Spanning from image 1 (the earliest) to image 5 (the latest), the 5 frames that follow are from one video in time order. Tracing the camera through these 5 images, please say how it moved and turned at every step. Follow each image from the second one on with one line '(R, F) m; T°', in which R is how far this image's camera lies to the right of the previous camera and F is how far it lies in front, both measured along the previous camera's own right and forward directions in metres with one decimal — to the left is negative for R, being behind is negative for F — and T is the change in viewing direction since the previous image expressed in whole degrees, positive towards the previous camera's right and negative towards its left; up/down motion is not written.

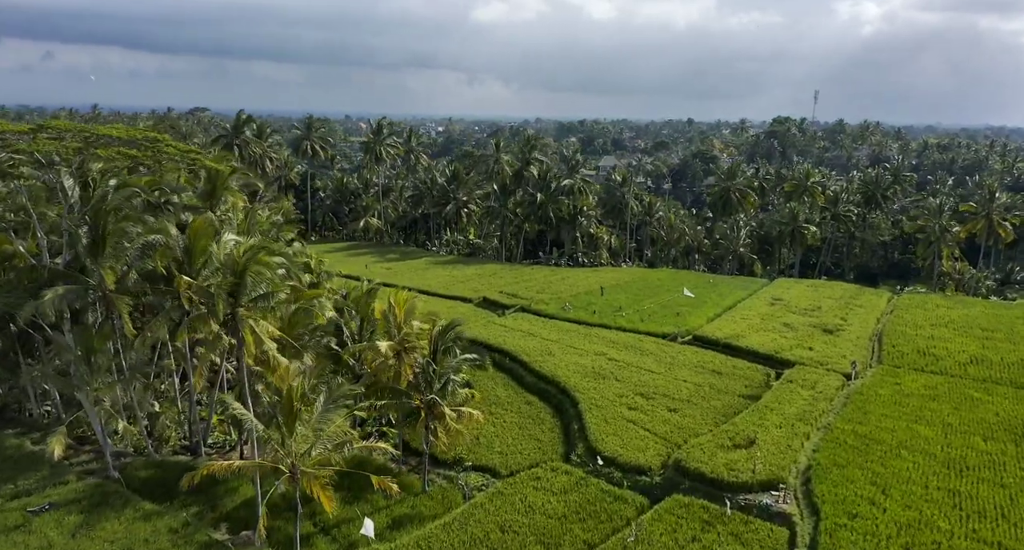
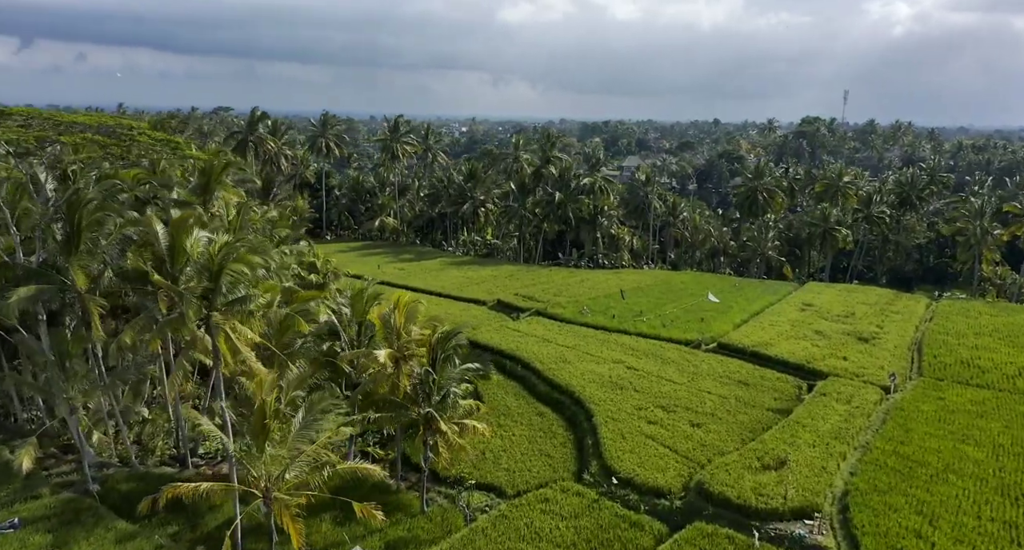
(+0.4, +2.0) m; -2°
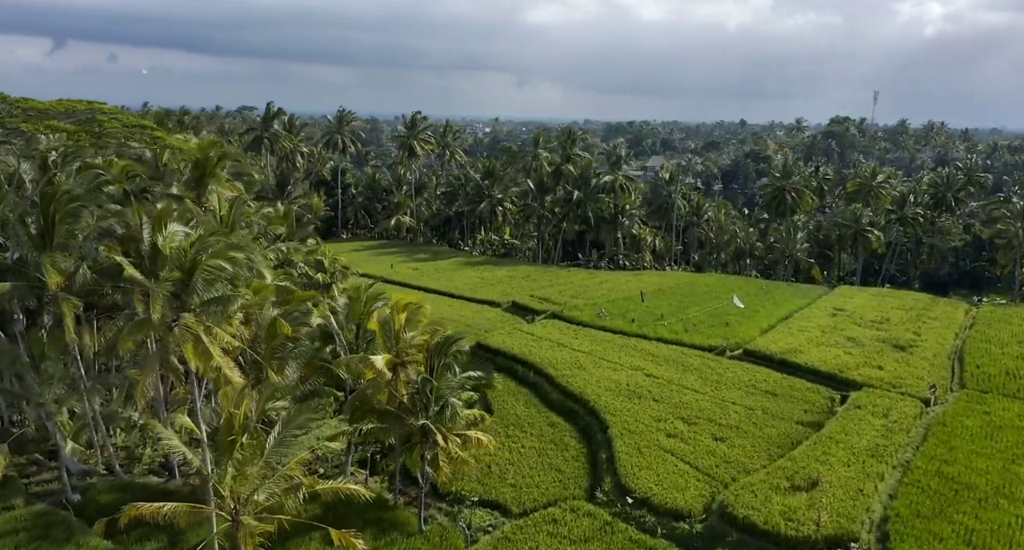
(+0.4, +1.7) m; -2°
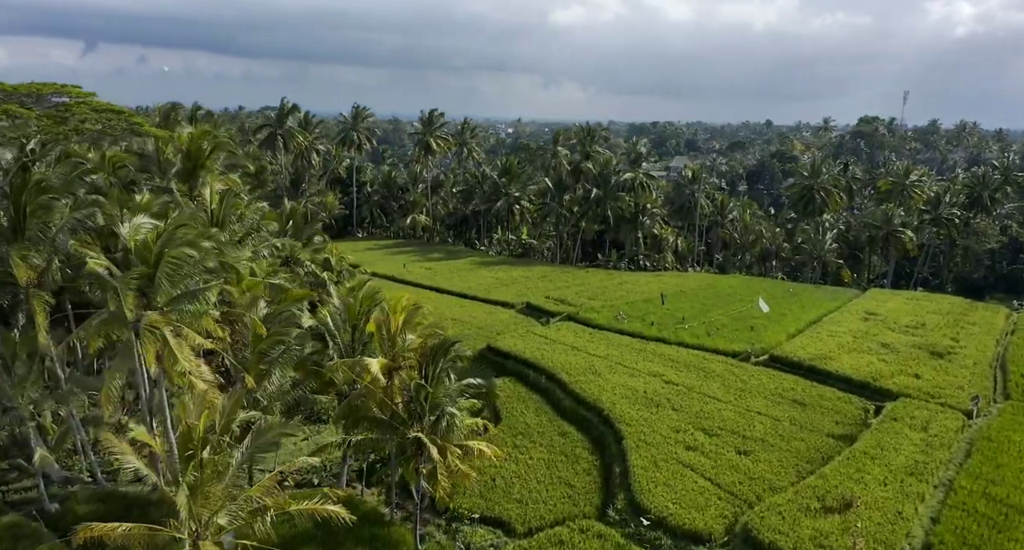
(+0.4, +1.6) m; -2°
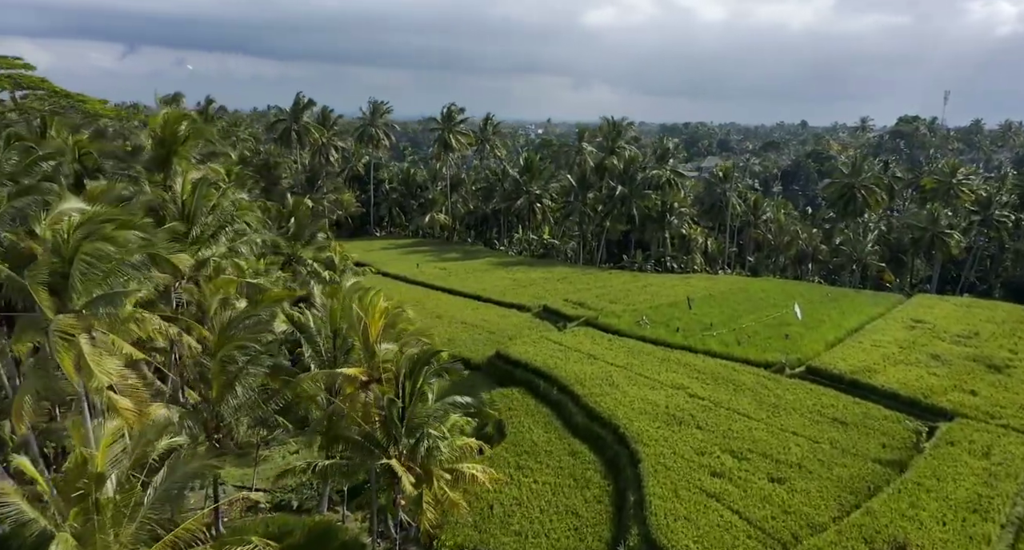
(+0.7, +2.5) m; -2°
